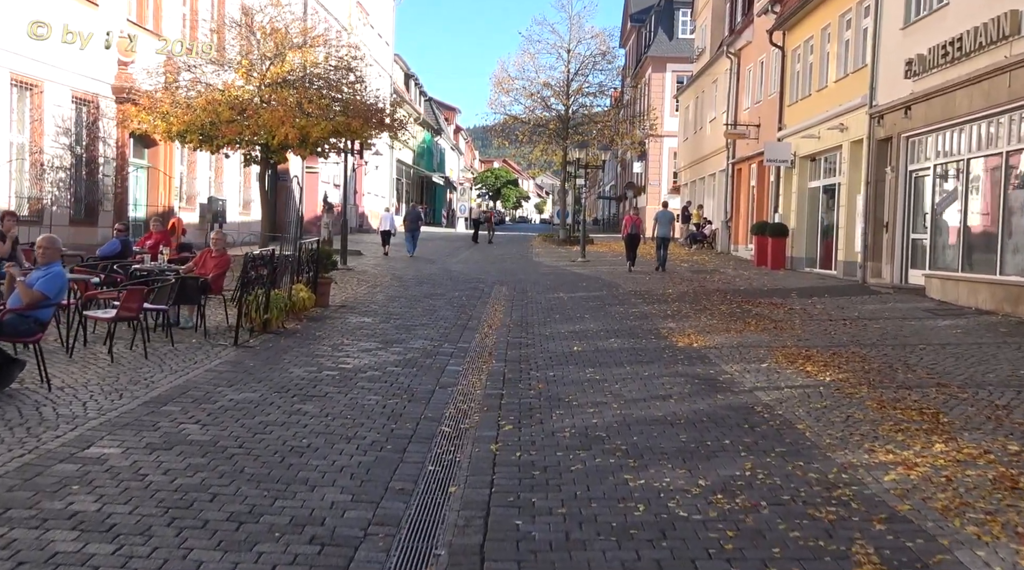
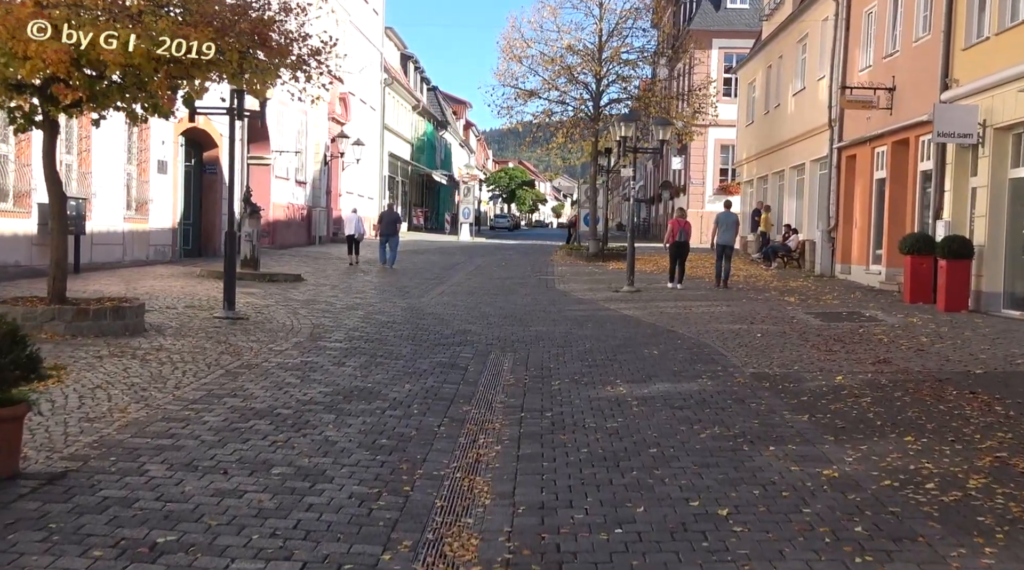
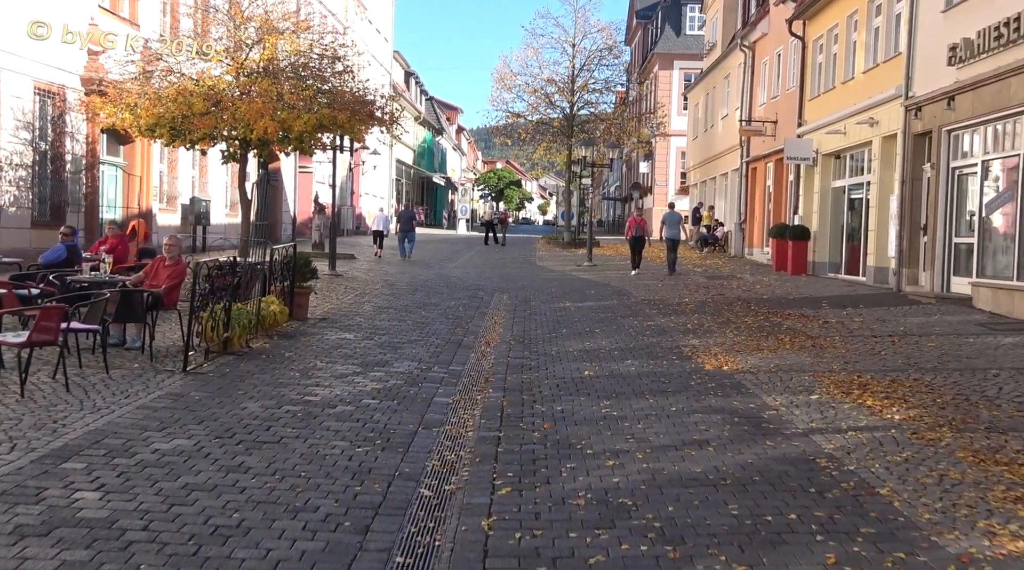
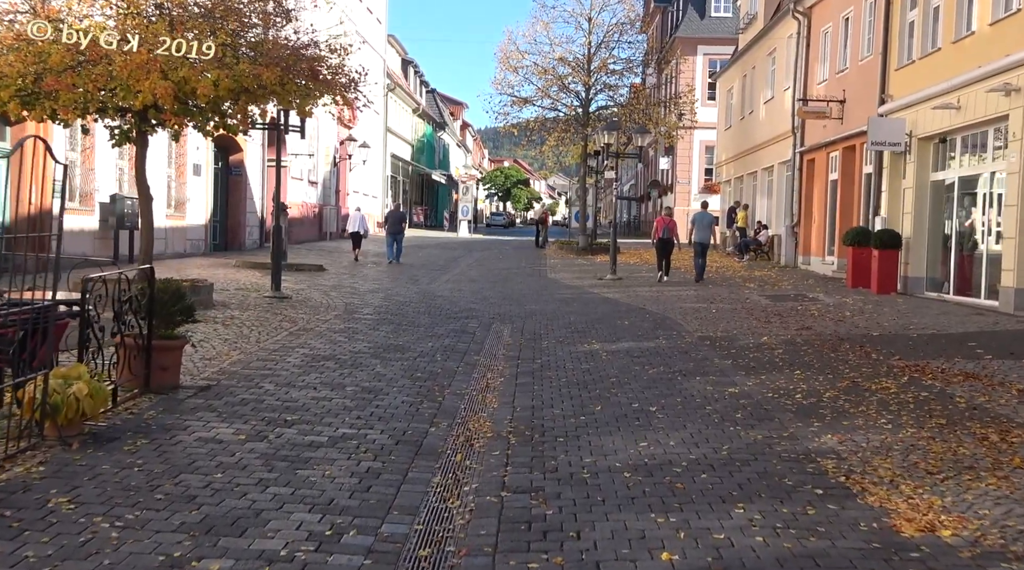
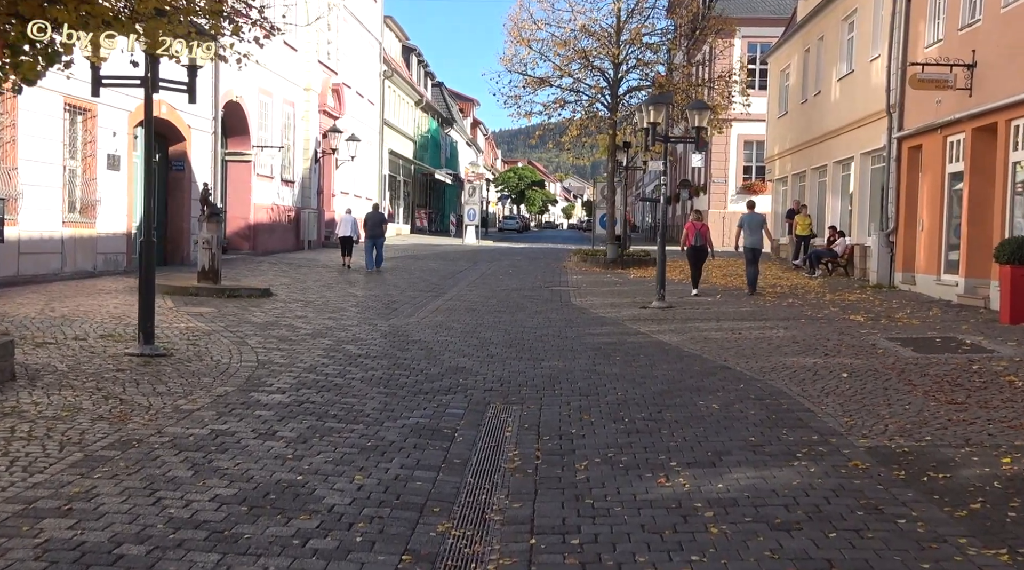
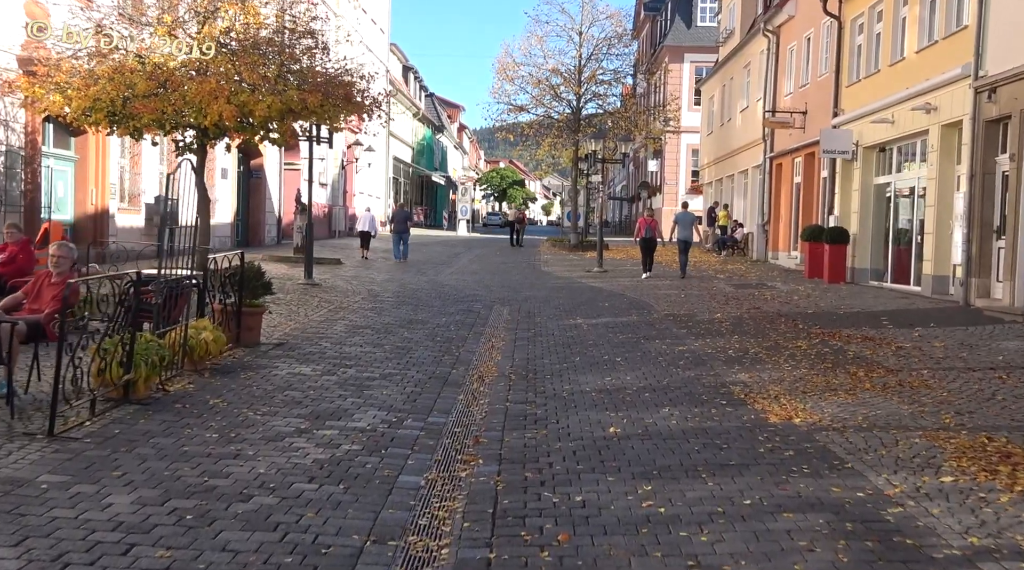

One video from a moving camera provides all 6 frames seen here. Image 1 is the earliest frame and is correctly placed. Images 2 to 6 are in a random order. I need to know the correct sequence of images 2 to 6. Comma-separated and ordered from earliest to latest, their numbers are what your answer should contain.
3, 6, 4, 2, 5
